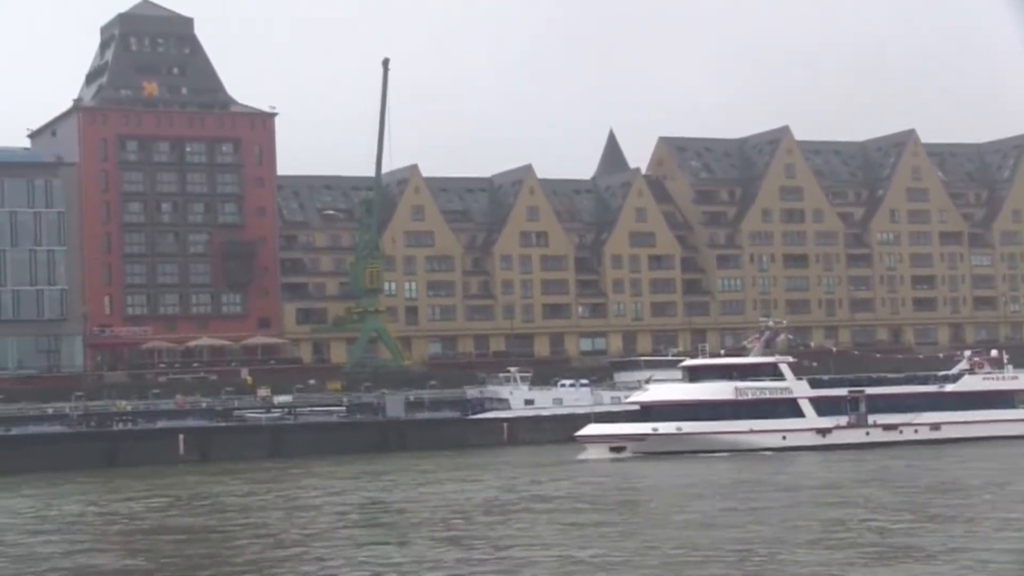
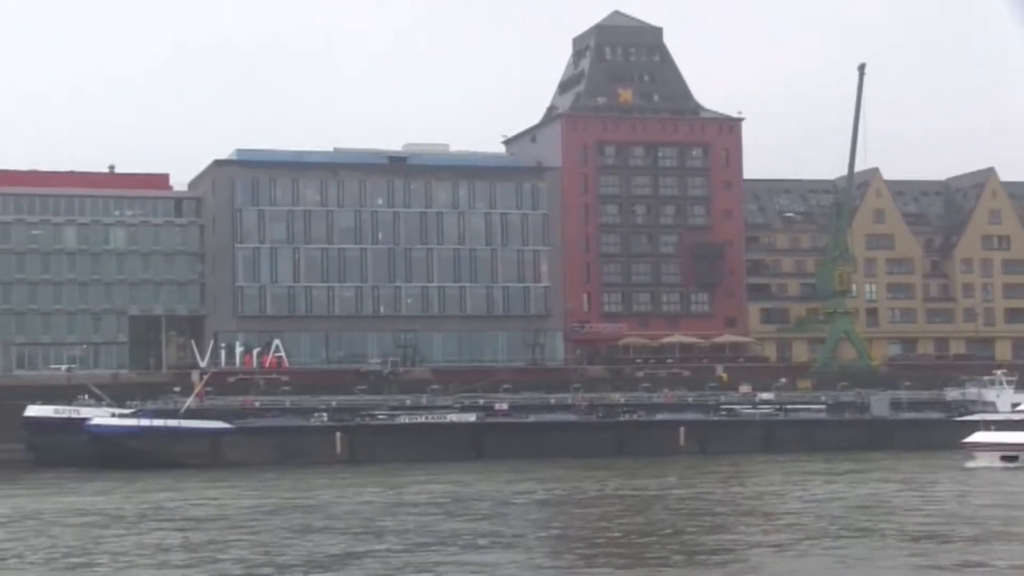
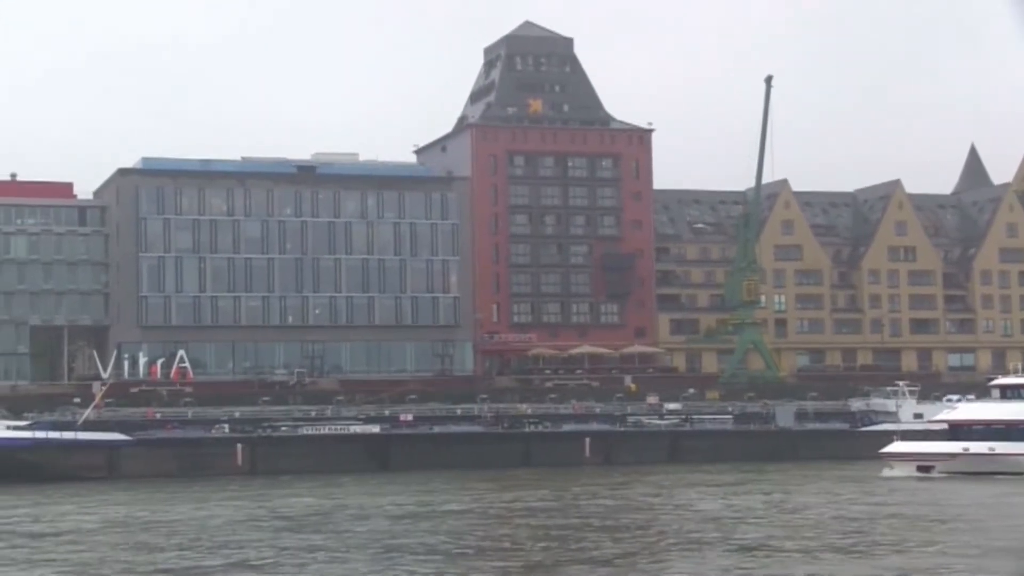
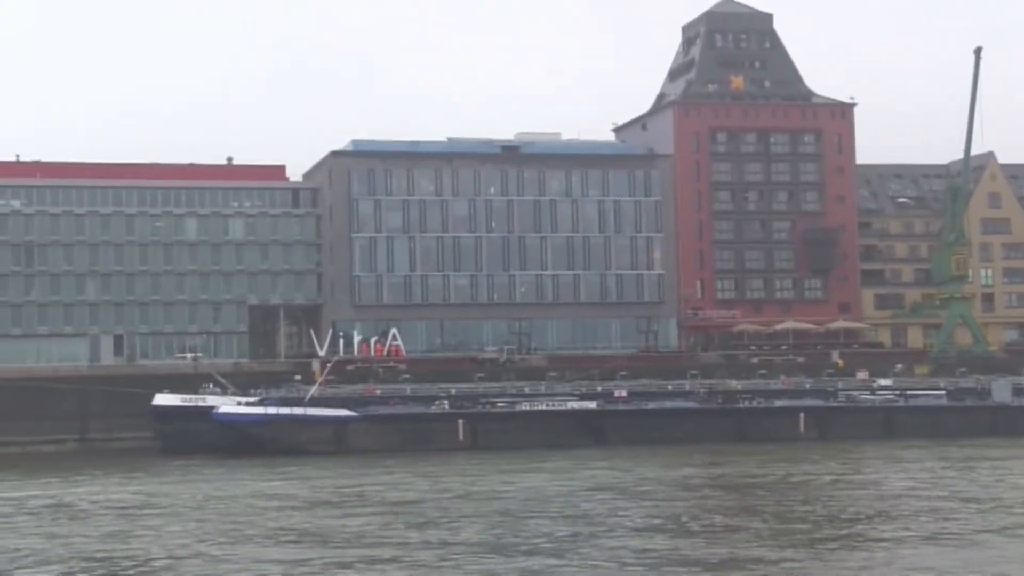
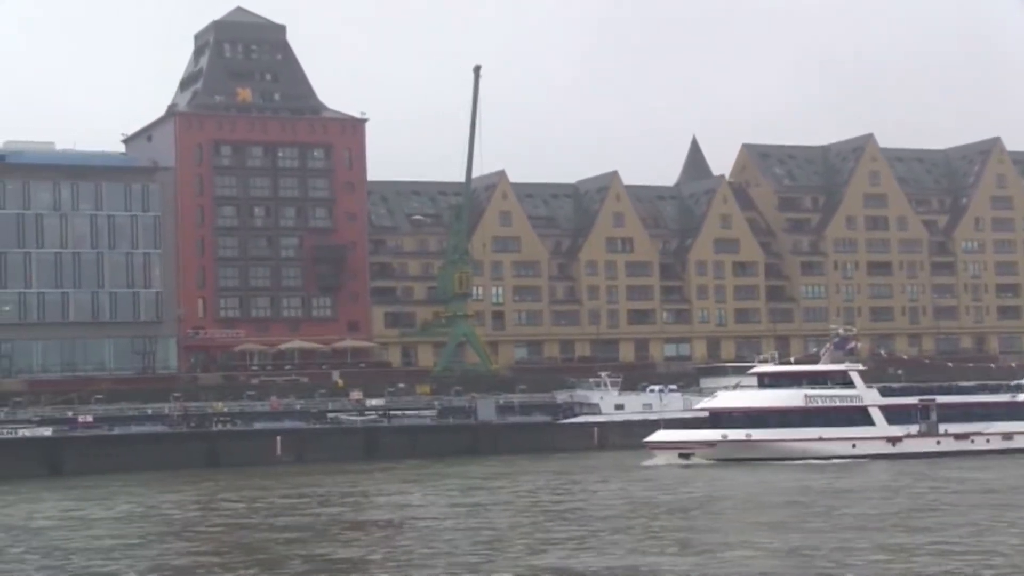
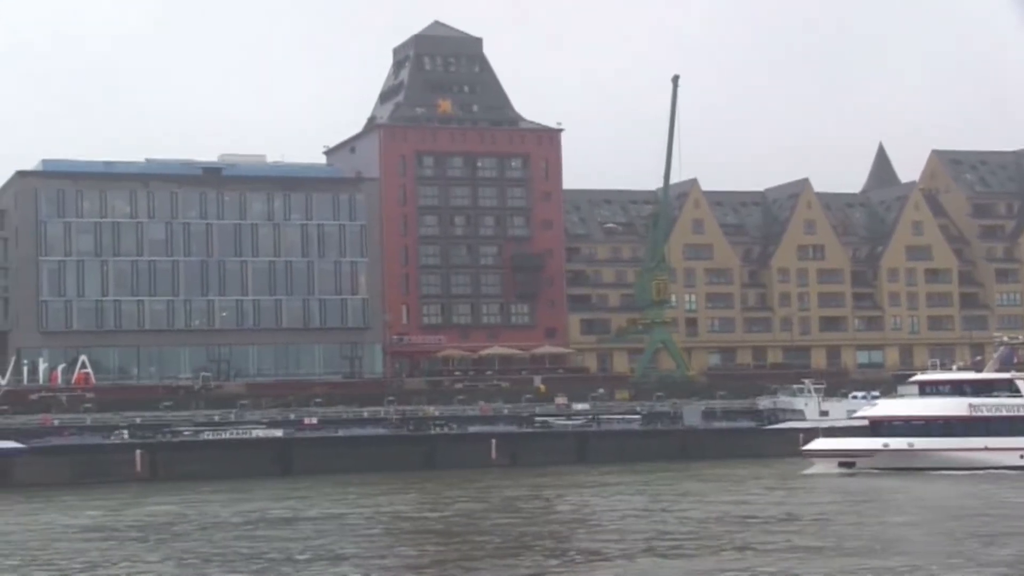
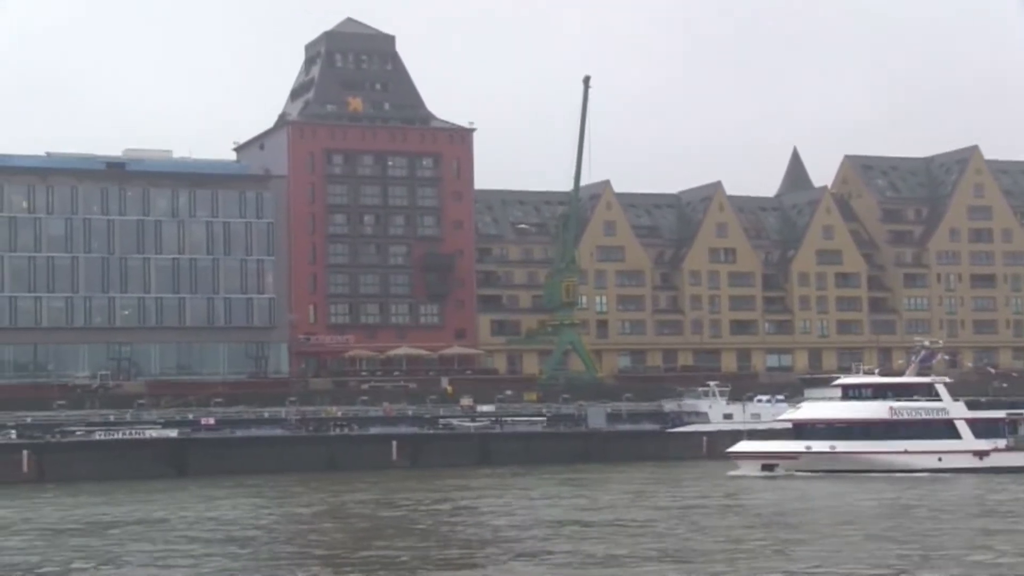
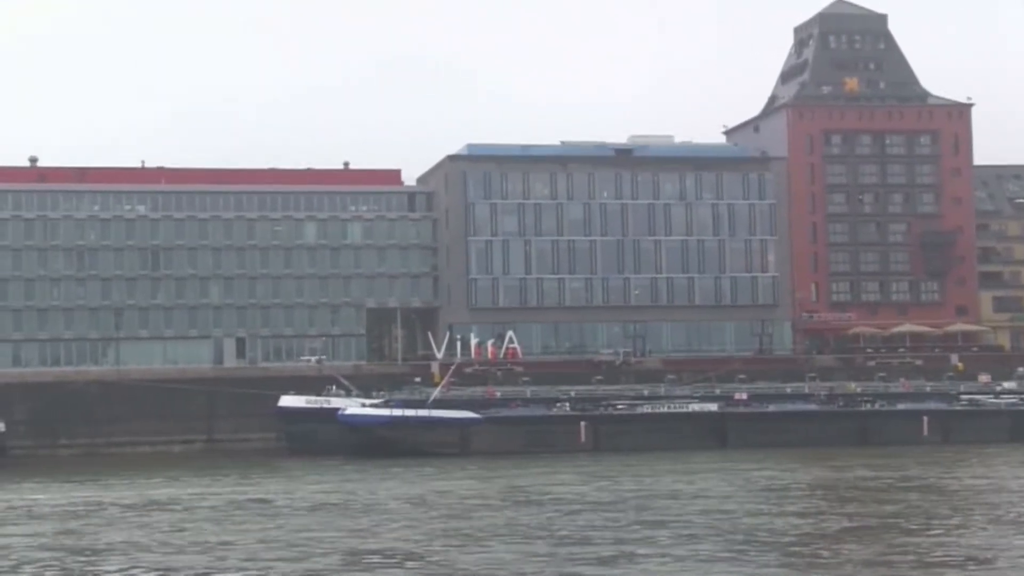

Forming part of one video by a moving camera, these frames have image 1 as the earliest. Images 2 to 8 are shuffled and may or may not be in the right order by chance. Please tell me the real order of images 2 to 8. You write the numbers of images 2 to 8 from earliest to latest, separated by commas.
5, 7, 6, 3, 2, 4, 8
